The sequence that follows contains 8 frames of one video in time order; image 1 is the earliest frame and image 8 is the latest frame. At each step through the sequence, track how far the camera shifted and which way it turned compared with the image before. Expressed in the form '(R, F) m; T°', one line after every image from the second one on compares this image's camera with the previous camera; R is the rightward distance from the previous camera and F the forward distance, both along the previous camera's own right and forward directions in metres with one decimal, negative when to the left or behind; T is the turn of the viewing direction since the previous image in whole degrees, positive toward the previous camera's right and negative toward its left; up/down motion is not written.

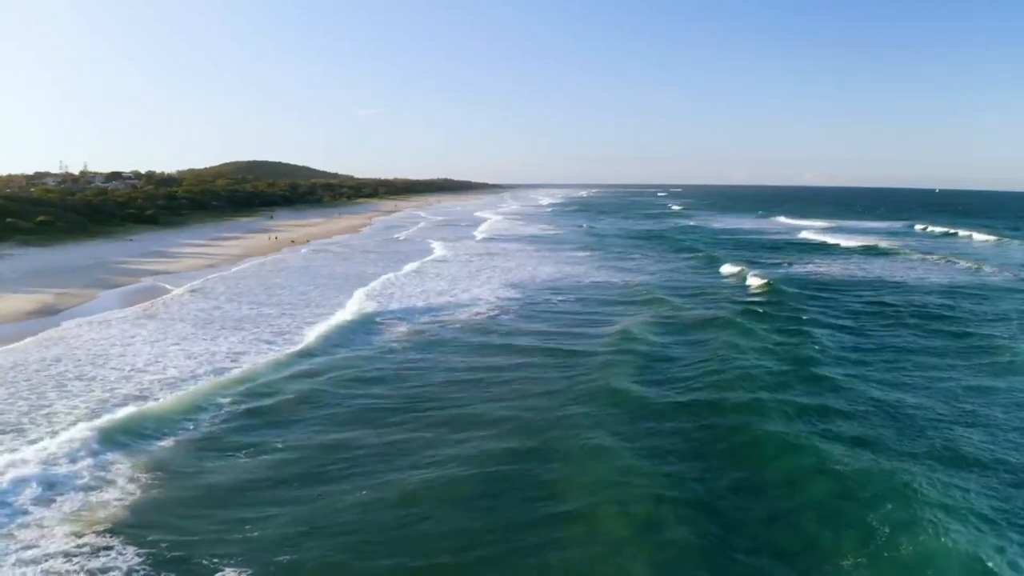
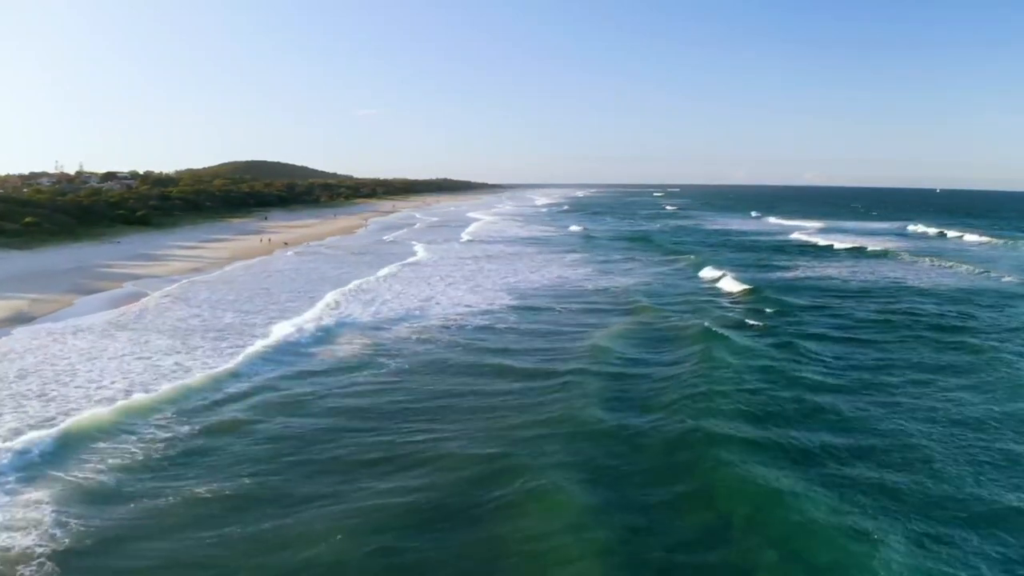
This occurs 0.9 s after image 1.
(+0.2, +1.1) m; 0°
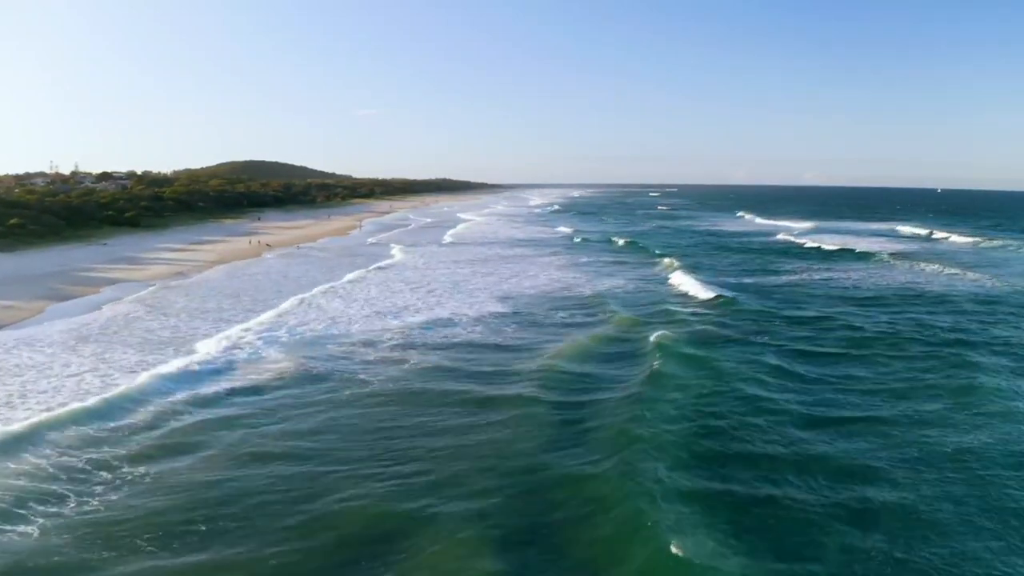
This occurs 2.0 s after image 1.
(+0.2, +1.3) m; 0°
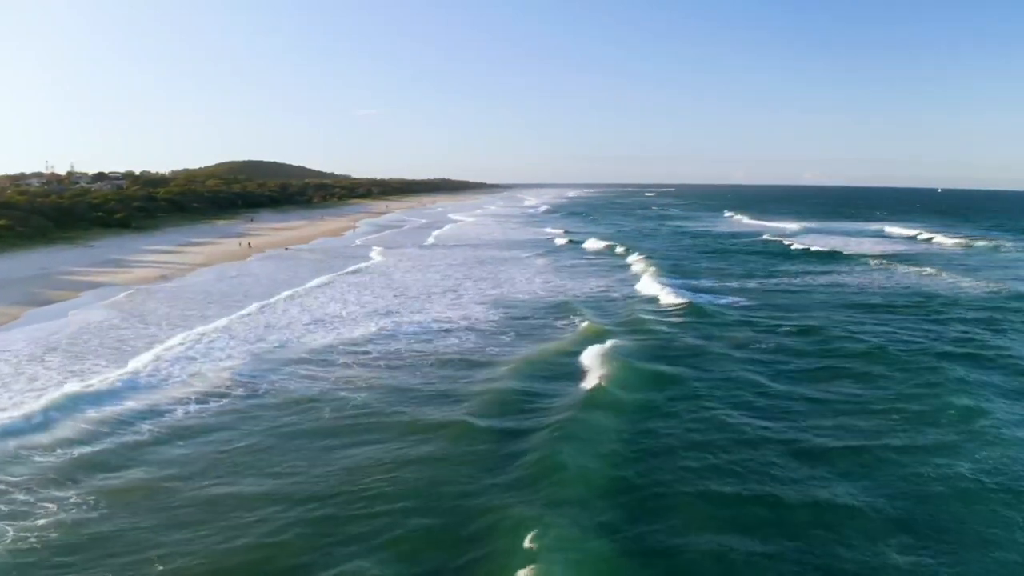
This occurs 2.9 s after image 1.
(+0.3, +0.8) m; 0°
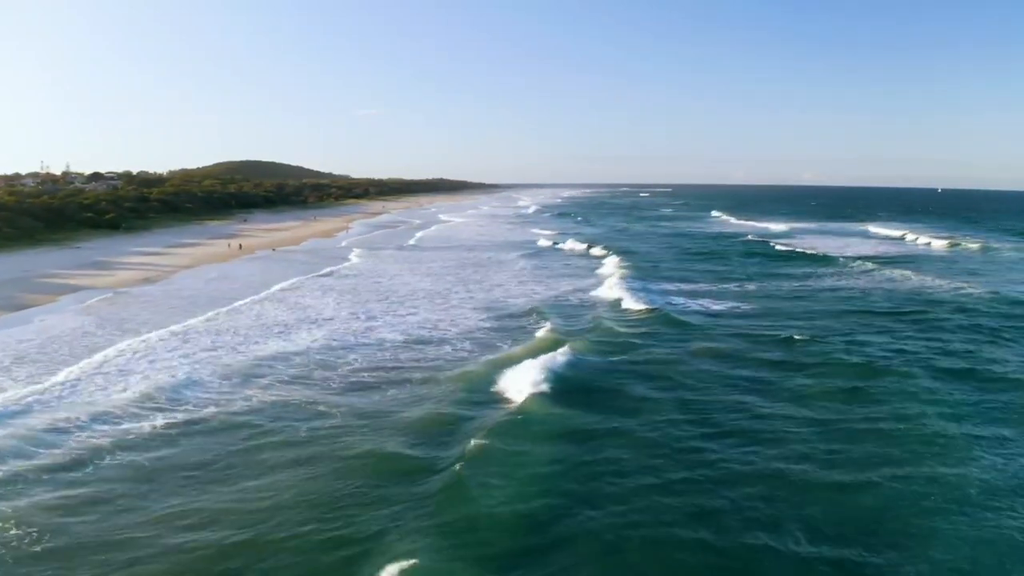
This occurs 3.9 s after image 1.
(+0.4, +0.7) m; 0°
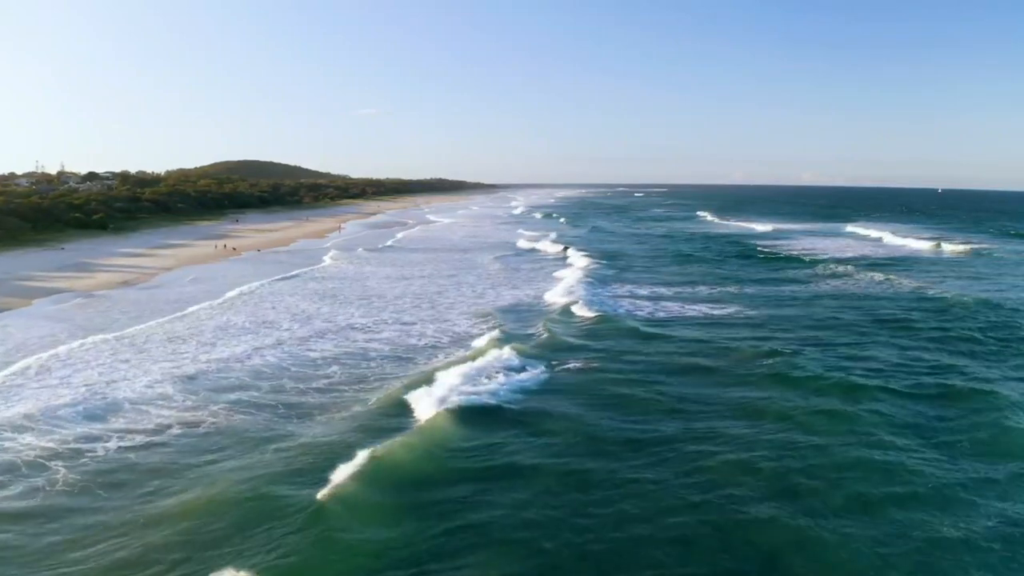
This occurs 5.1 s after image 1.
(+0.5, +0.7) m; 0°
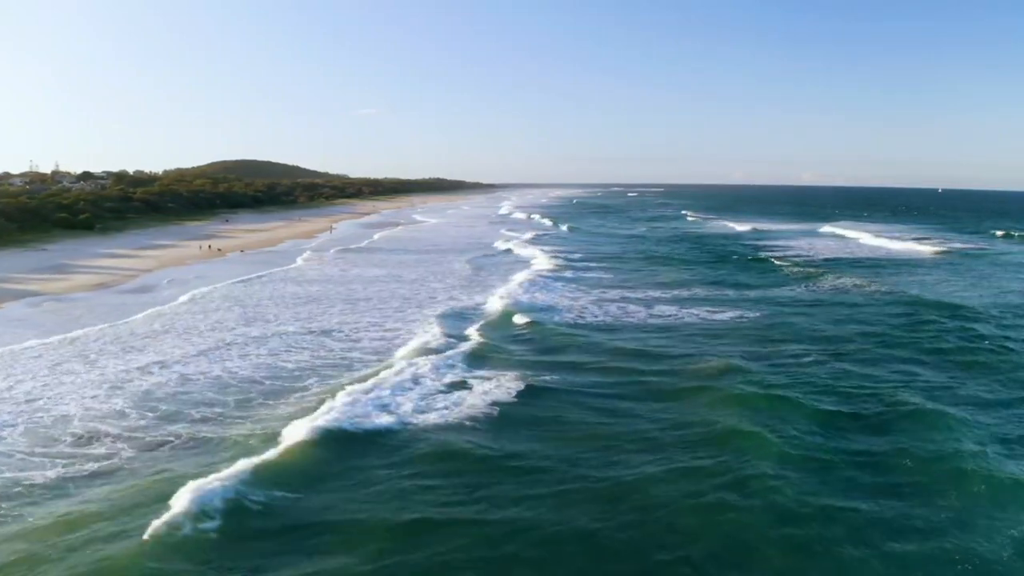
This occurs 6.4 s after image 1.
(+0.6, +0.8) m; 0°
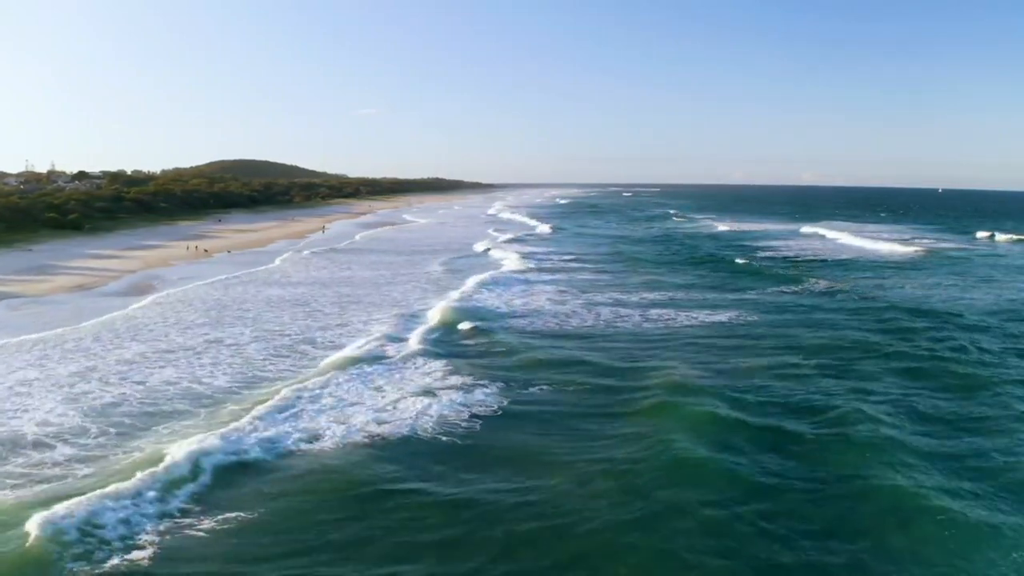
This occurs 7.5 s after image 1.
(+0.4, +0.7) m; 0°
